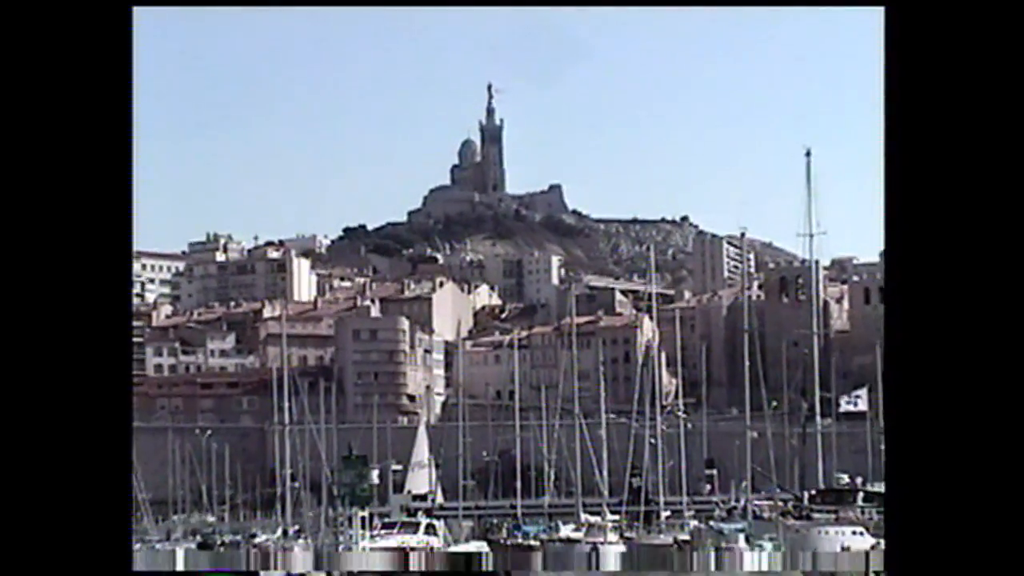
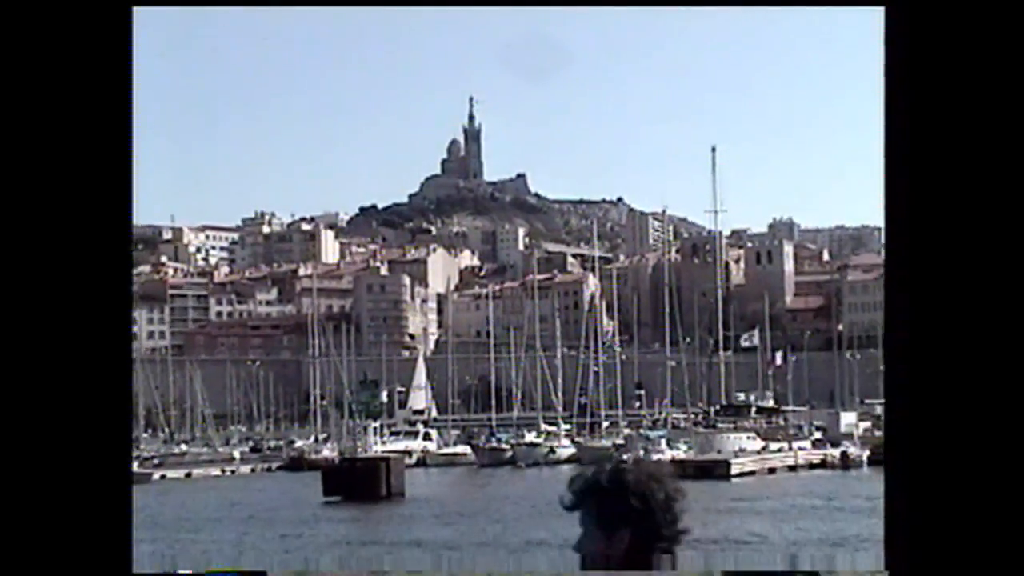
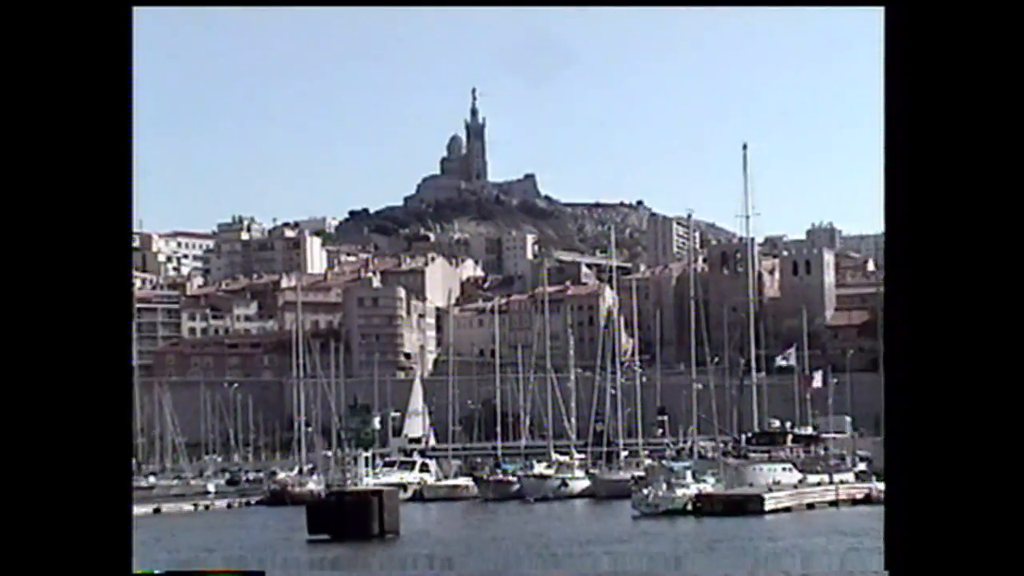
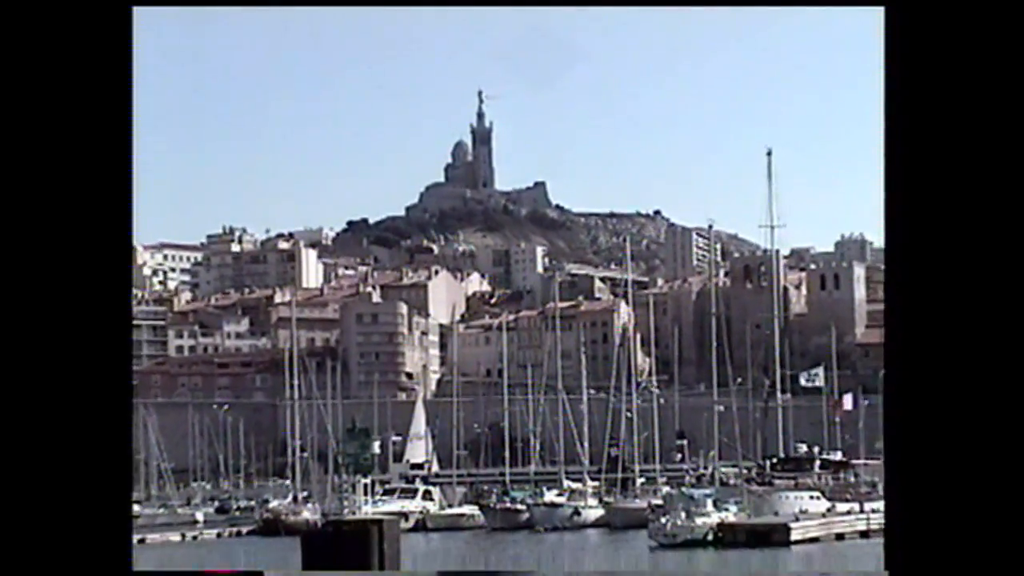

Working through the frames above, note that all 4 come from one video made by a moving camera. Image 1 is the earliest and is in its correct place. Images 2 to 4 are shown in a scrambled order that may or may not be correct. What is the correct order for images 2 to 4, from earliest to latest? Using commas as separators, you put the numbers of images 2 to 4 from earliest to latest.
4, 3, 2
